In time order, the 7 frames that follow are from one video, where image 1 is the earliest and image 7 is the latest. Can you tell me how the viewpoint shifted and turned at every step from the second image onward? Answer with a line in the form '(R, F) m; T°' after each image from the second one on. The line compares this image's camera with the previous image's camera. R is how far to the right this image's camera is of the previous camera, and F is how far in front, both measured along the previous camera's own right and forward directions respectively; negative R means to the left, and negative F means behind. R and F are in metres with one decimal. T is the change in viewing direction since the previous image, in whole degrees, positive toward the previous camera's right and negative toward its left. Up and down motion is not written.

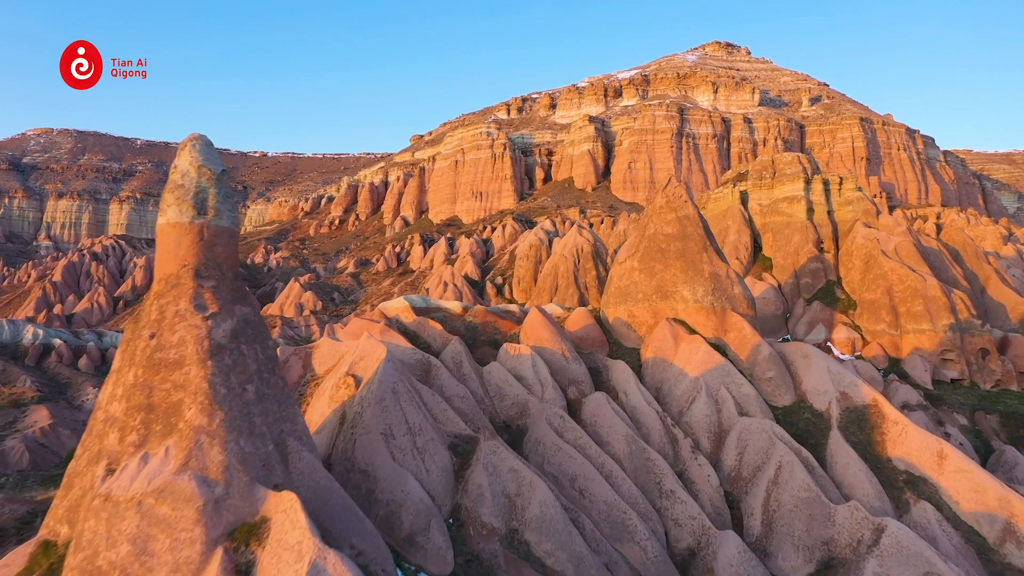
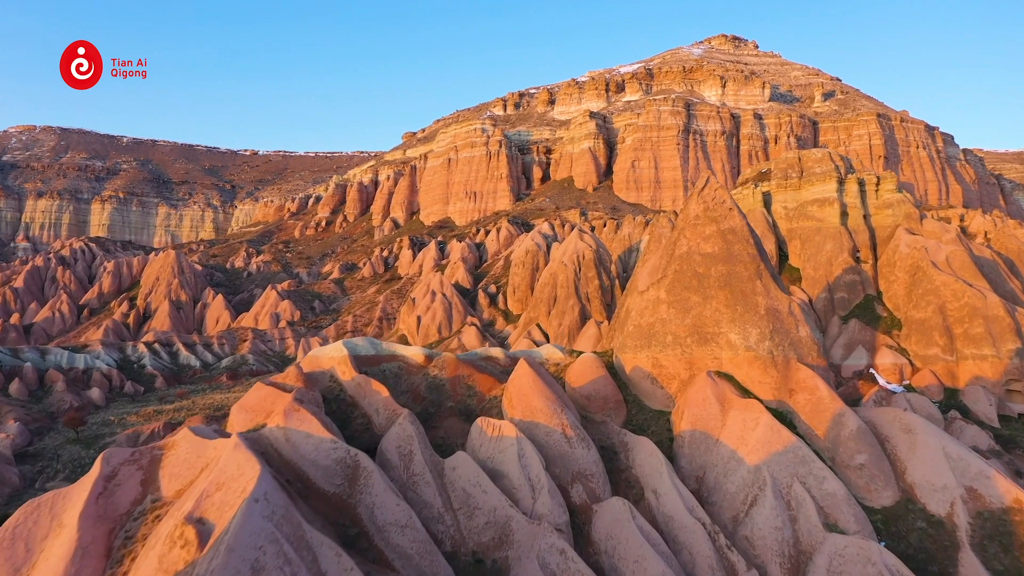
(+0.2, +3.1) m; 0°
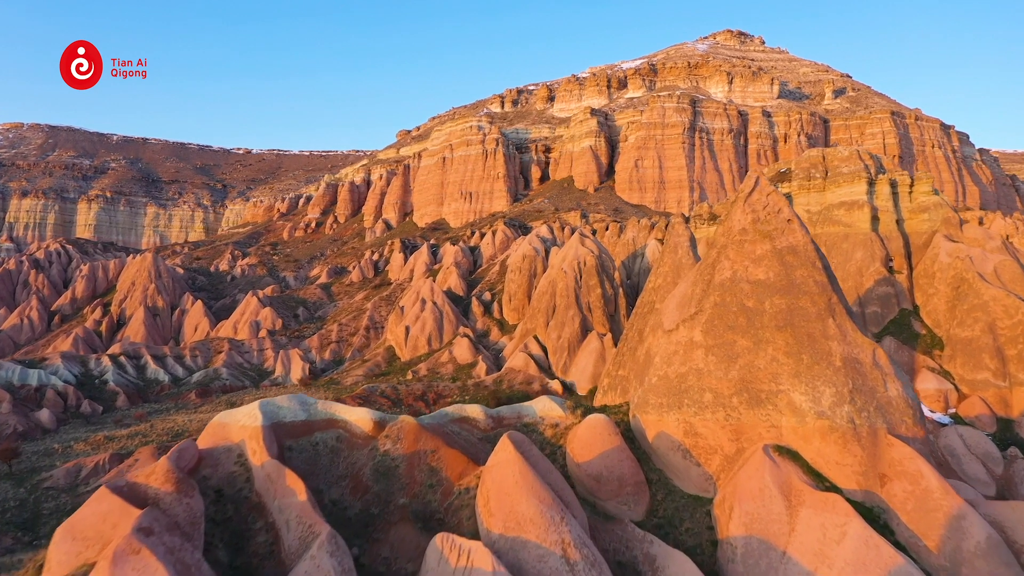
(+0.2, +2.2) m; 0°
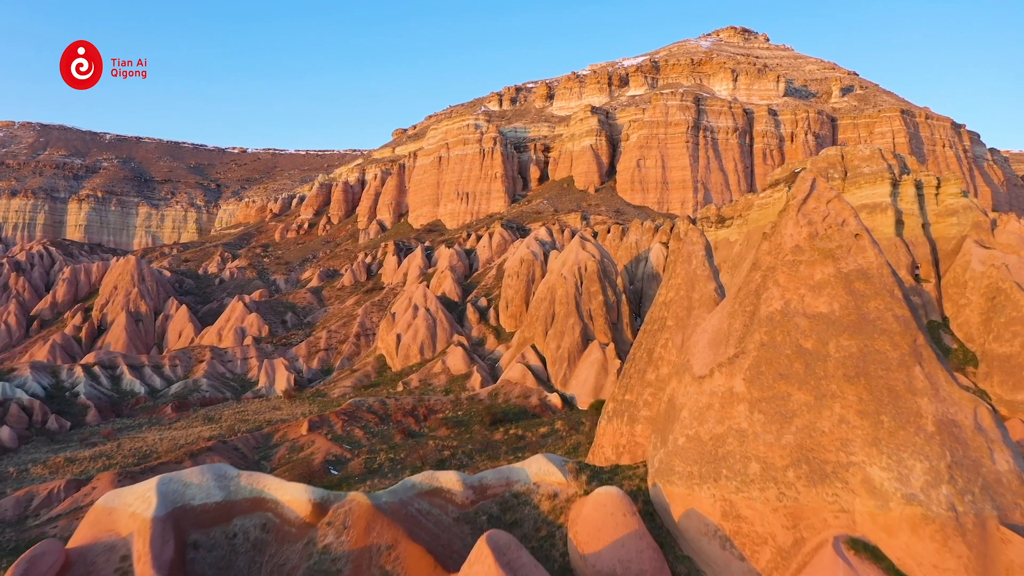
(+0.1, +1.5) m; 0°
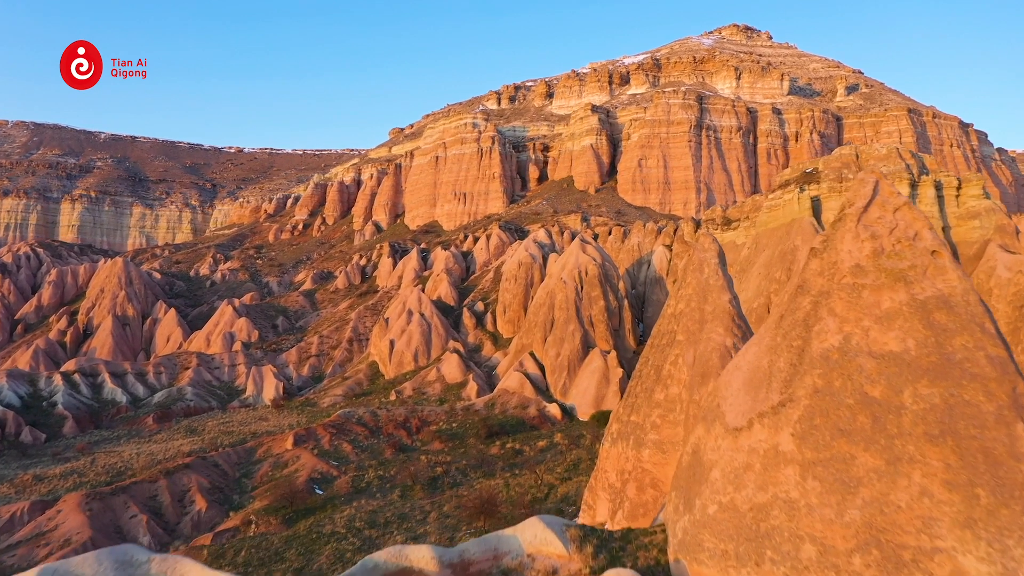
(+0.1, +1.0) m; 0°
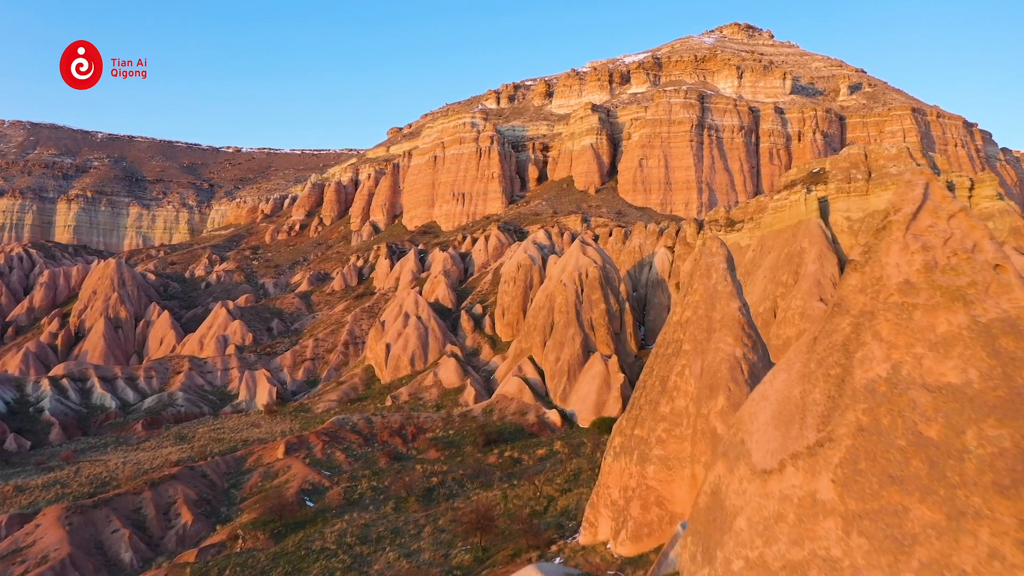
(0.0, +0.6) m; 0°
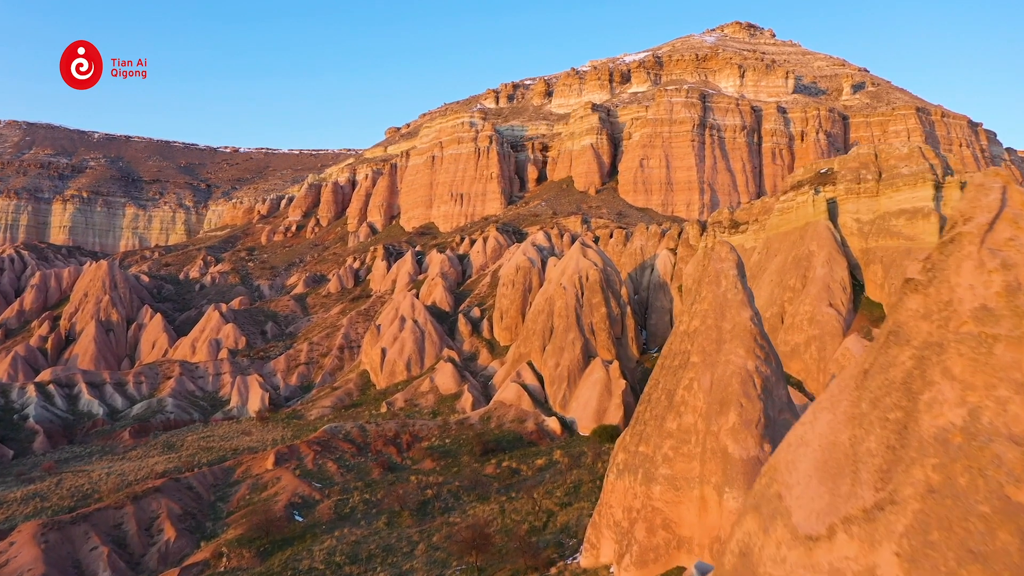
(0.0, +0.6) m; 0°
